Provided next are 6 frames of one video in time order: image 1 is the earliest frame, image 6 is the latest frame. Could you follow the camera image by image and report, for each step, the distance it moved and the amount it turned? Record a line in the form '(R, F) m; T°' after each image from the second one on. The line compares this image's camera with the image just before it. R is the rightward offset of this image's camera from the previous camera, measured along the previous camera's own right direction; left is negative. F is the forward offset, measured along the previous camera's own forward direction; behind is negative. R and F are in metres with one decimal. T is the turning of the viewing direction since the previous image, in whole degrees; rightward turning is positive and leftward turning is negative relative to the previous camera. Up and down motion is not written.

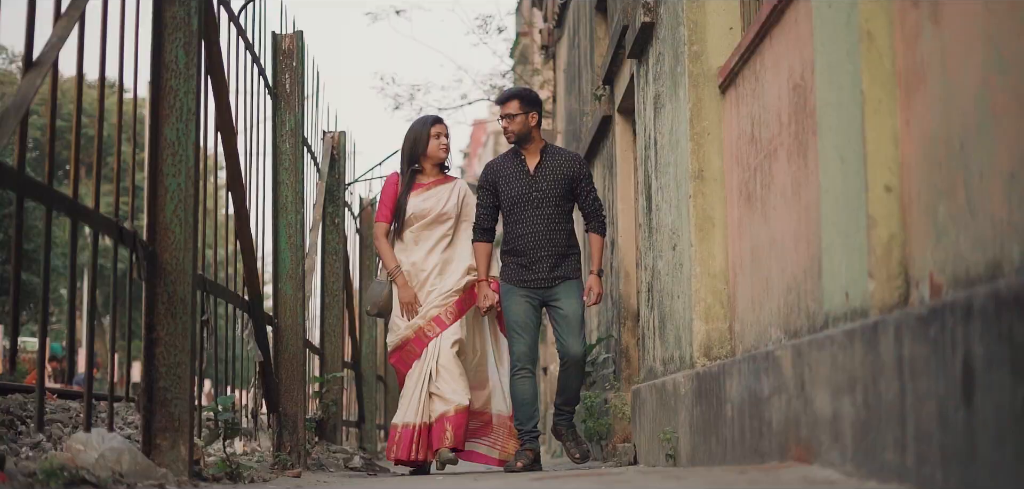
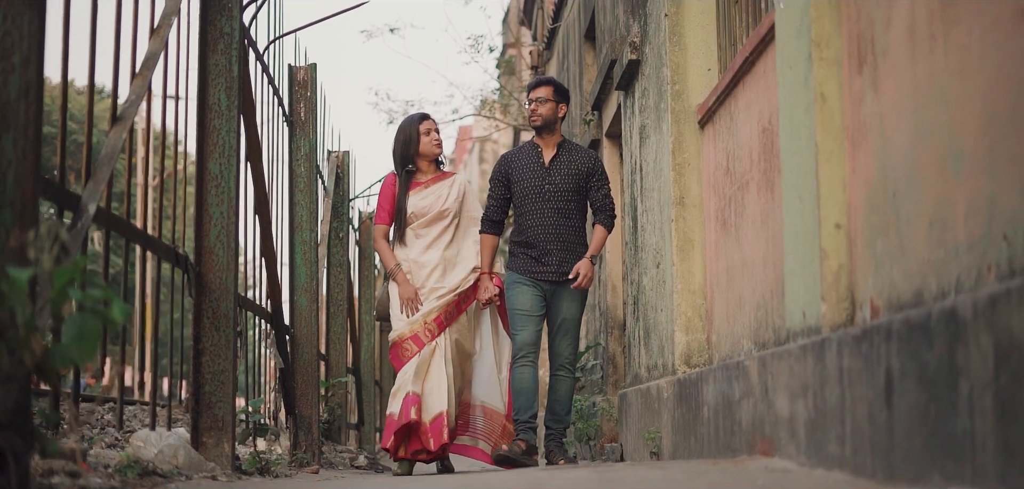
(-0.1, -0.5) m; +1°
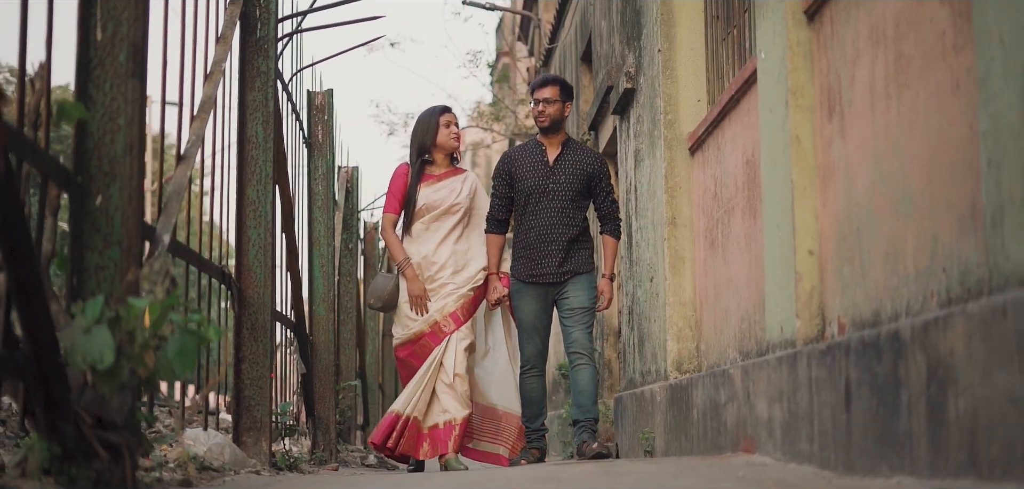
(-0.1, -0.5) m; +1°
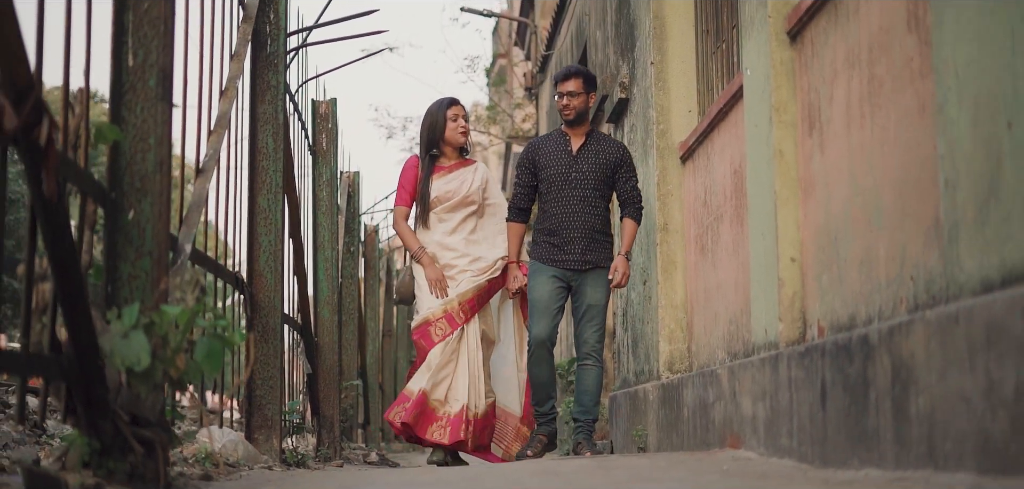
(0.0, -0.2) m; 0°
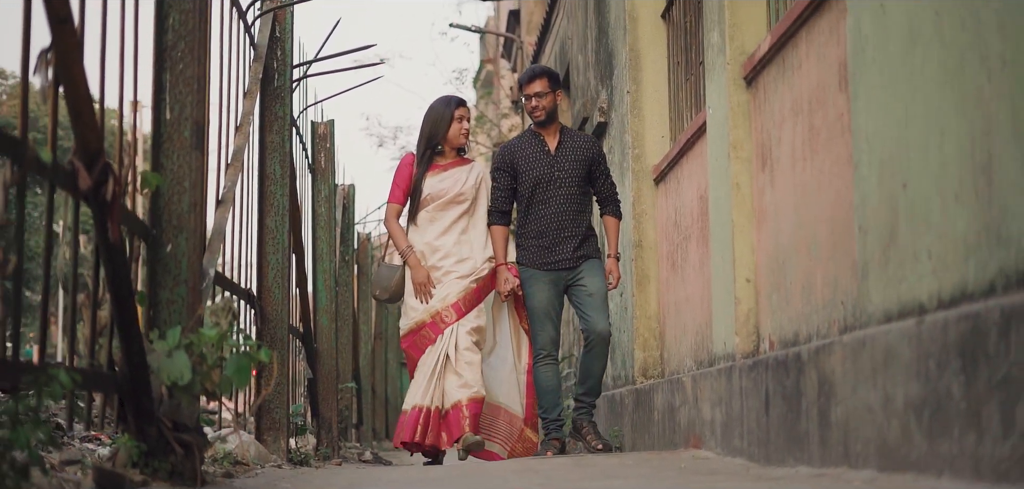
(0.0, -0.5) m; +1°
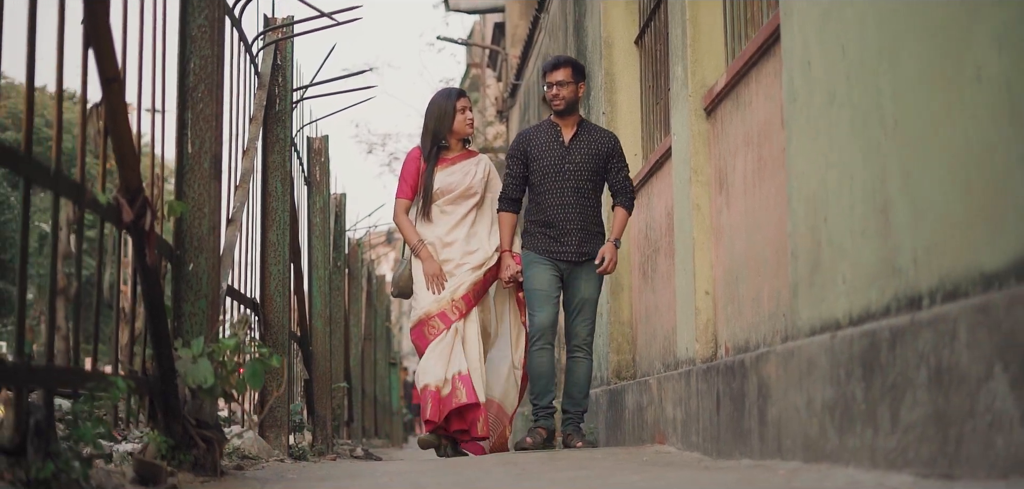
(0.0, -0.5) m; +1°
